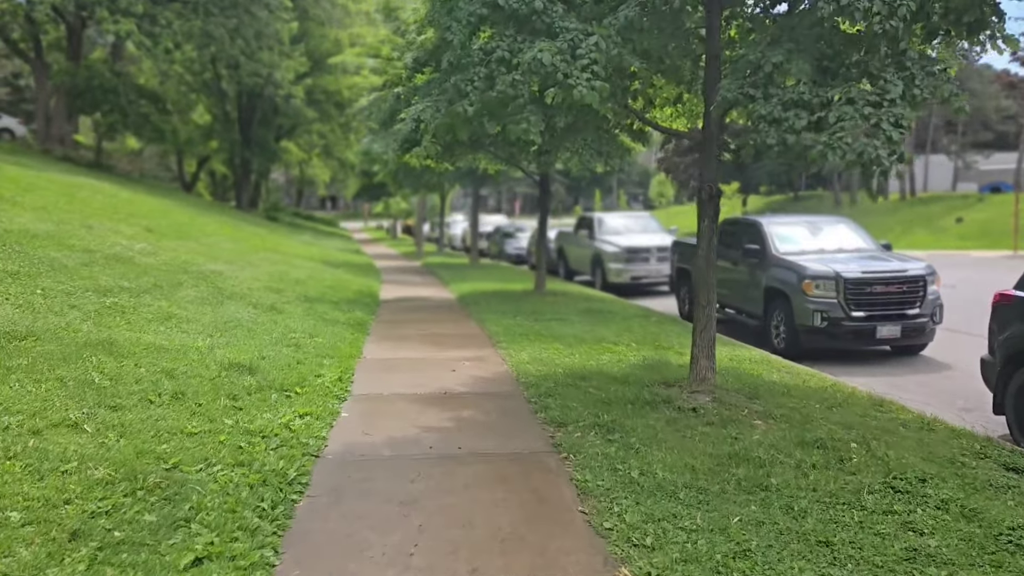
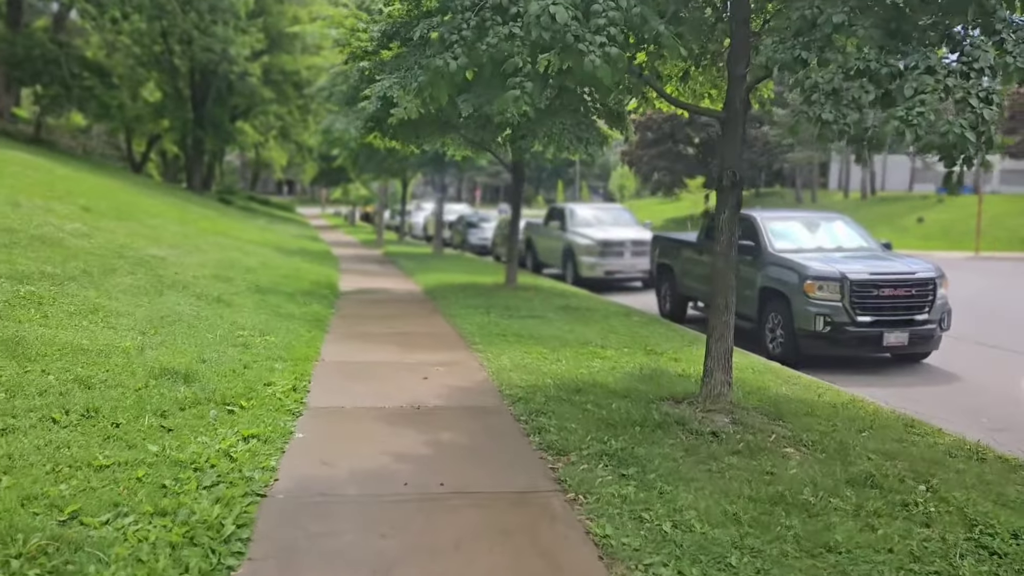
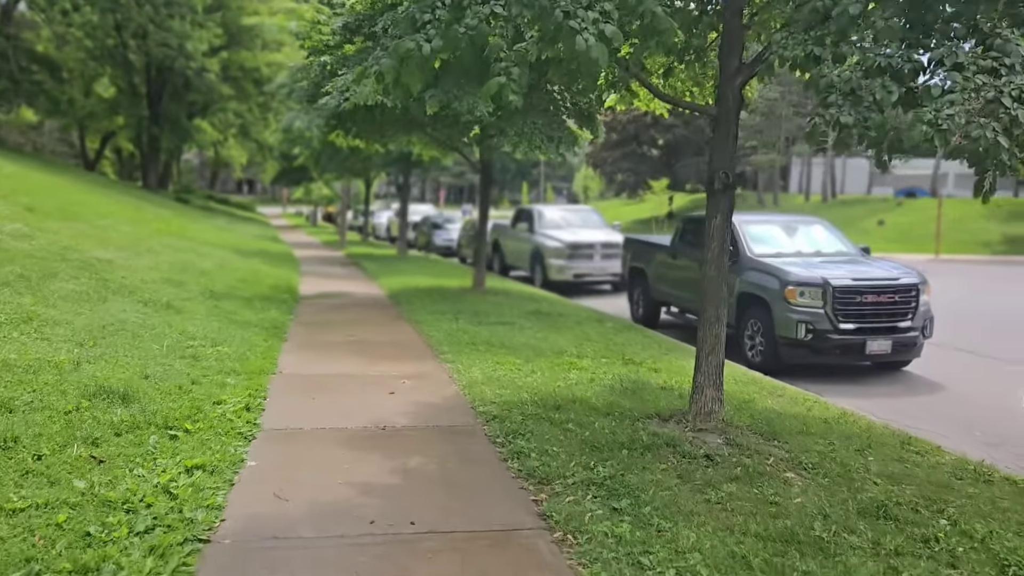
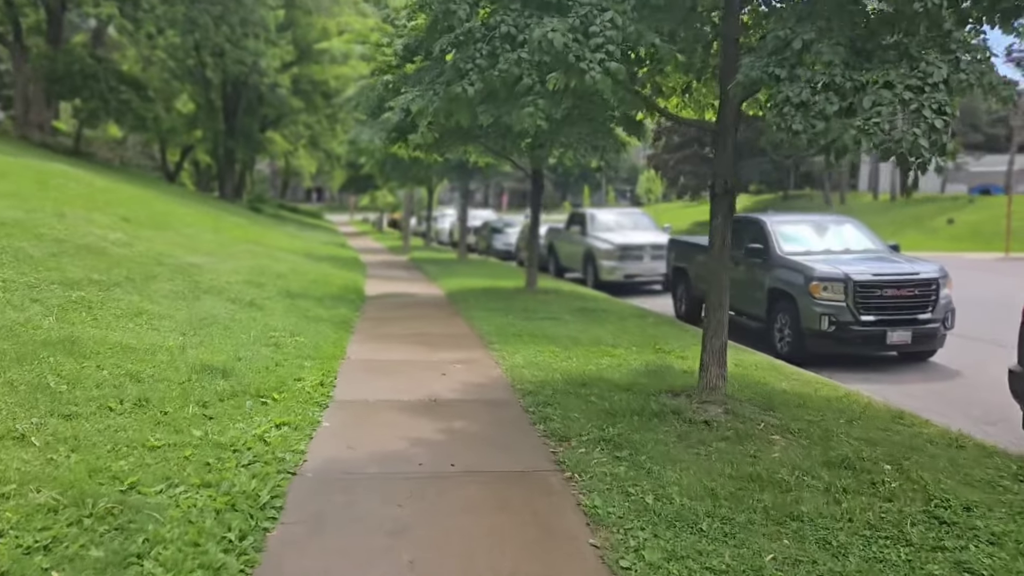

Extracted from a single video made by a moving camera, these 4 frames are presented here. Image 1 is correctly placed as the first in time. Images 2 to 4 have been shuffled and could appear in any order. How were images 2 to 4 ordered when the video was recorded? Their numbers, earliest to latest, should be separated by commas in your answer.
4, 2, 3
